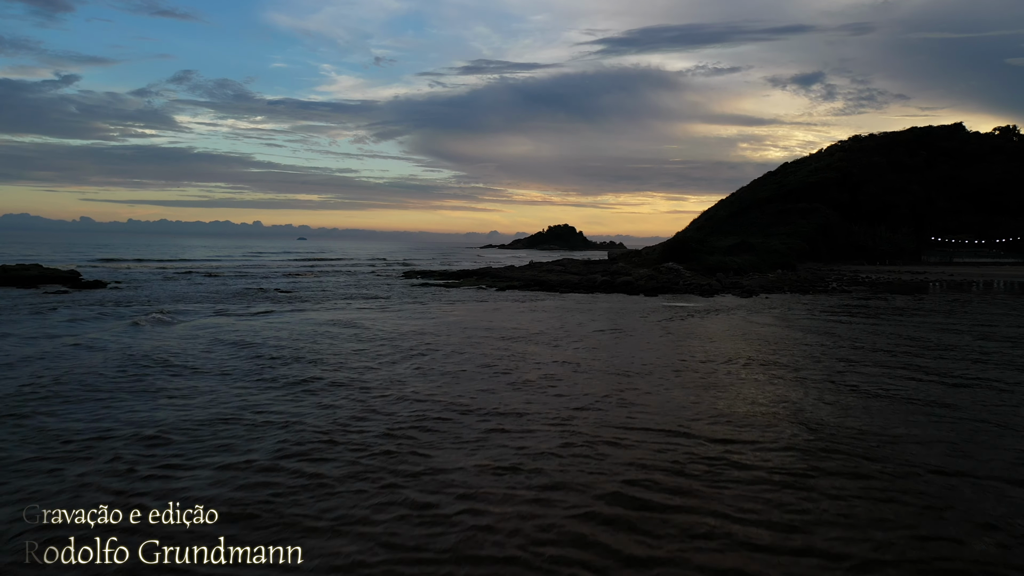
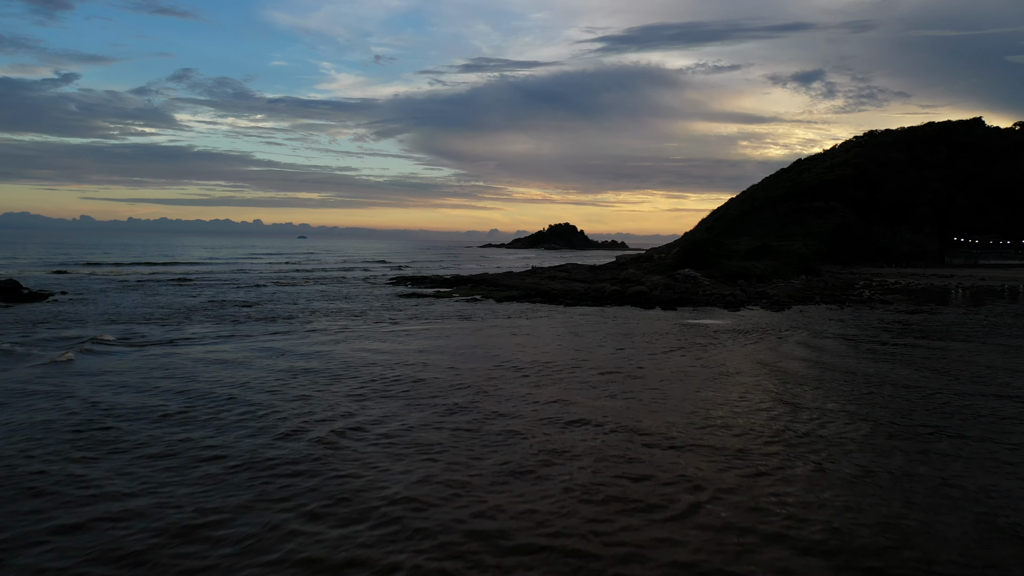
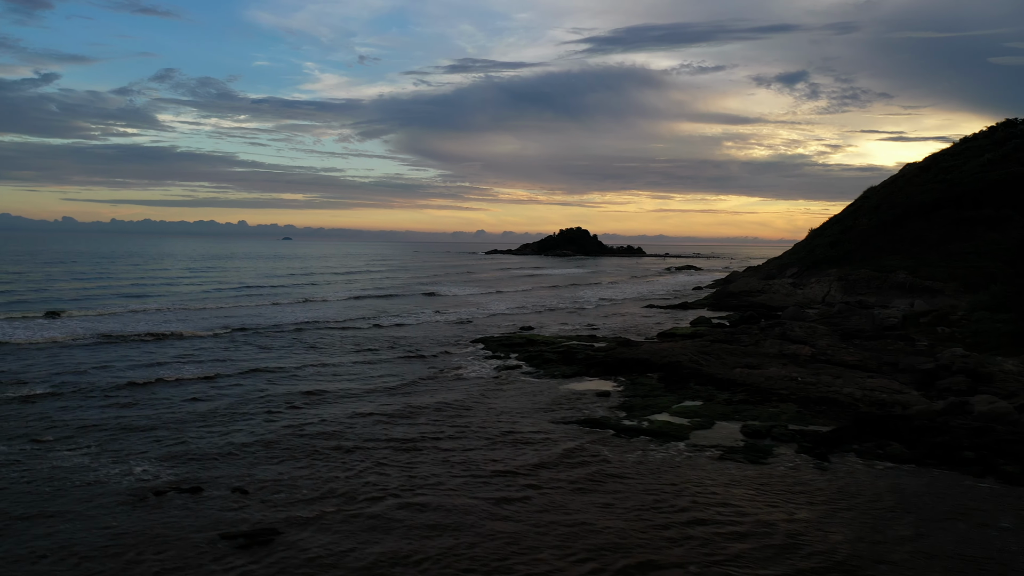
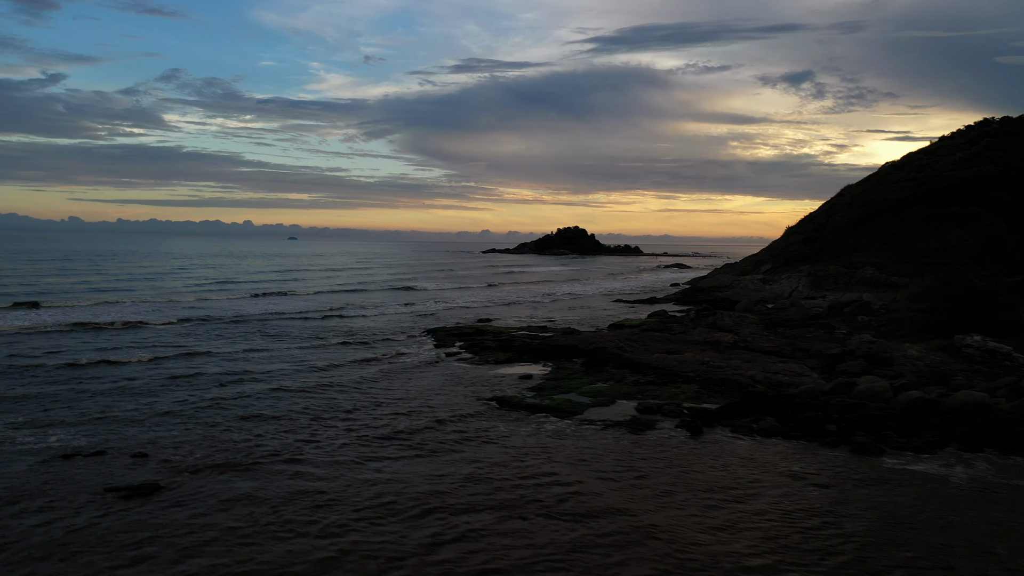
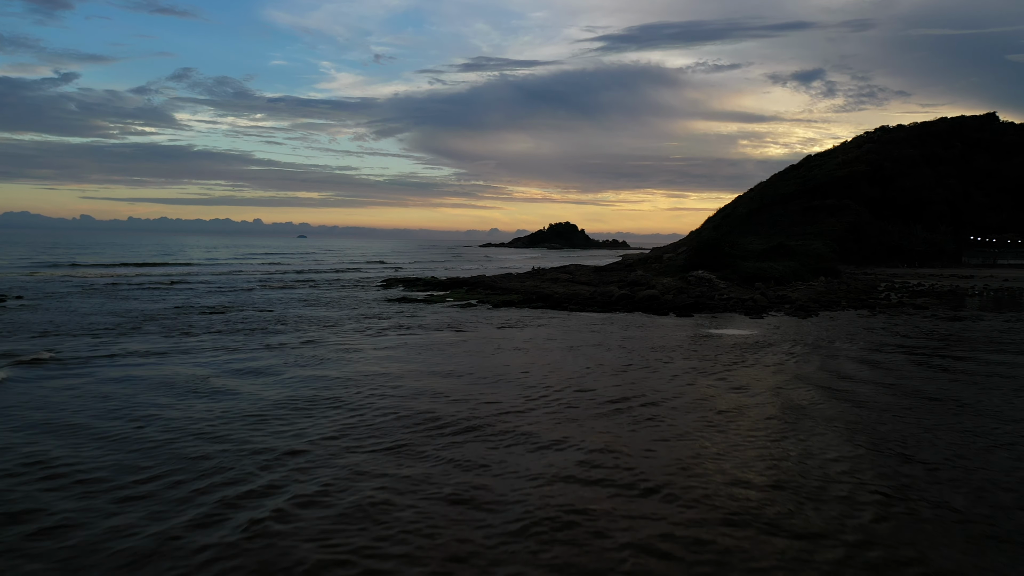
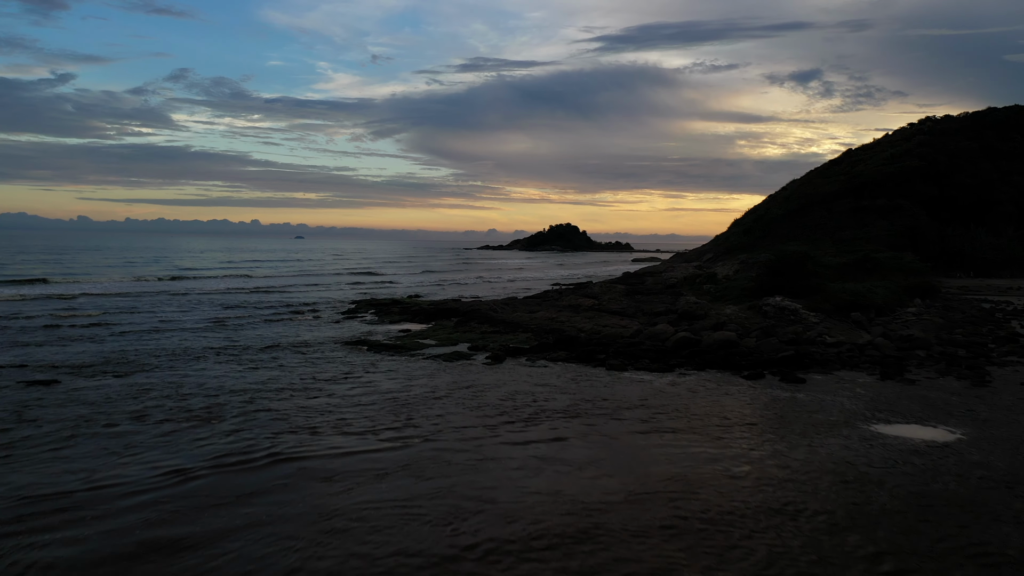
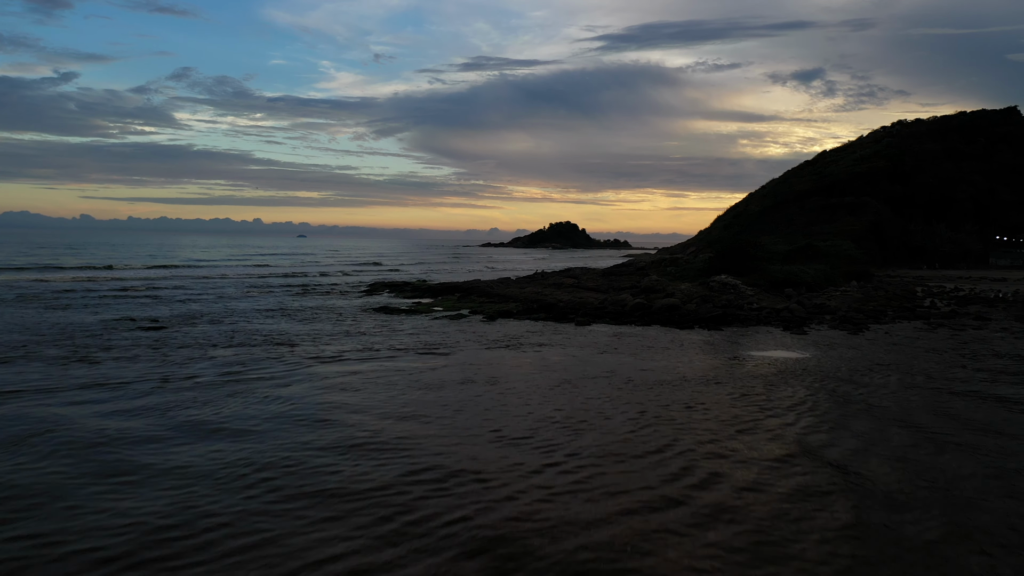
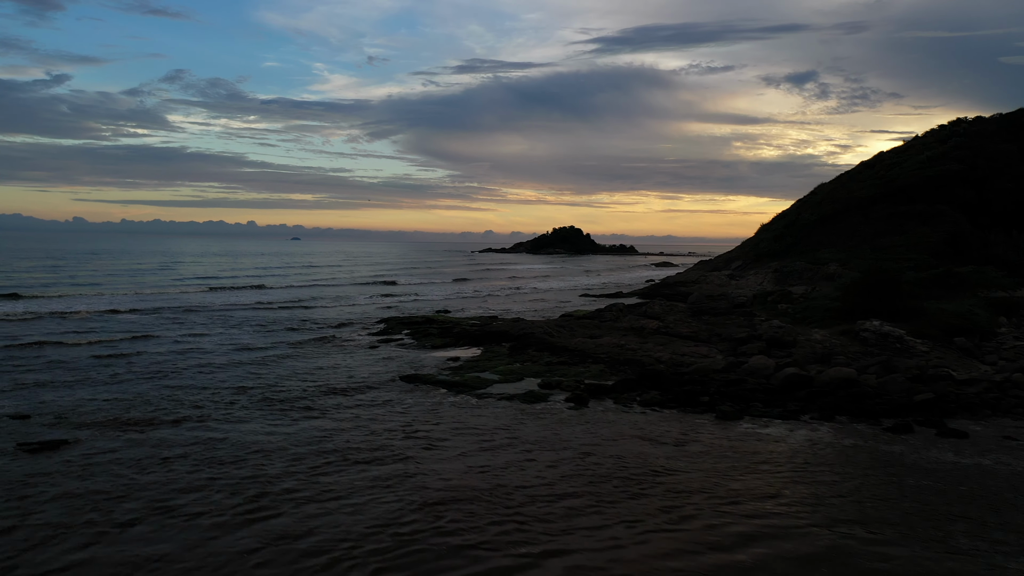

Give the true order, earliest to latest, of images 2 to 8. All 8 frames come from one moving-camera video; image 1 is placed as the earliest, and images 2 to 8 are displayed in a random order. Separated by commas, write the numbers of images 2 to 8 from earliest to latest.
2, 5, 7, 6, 8, 4, 3
